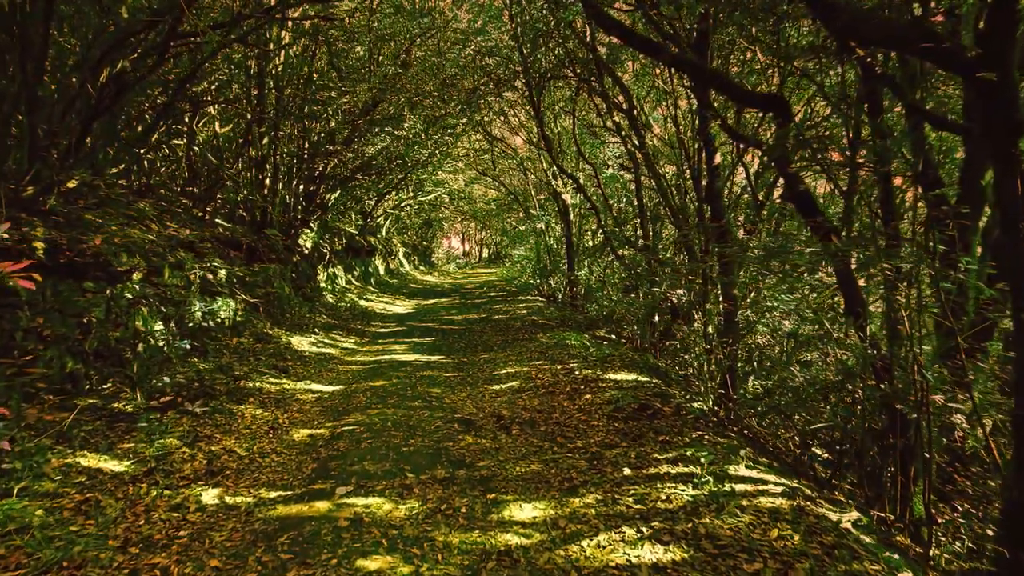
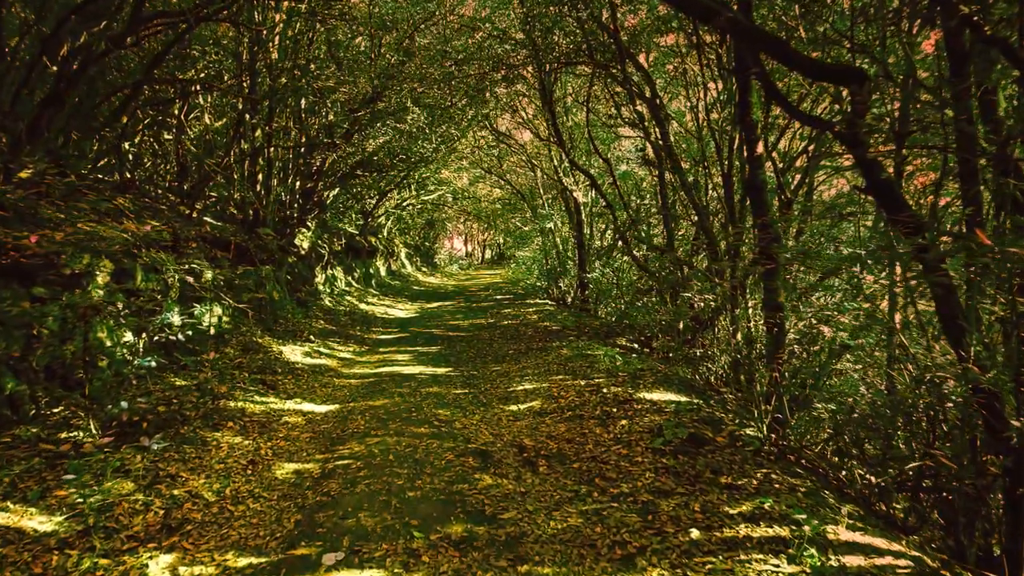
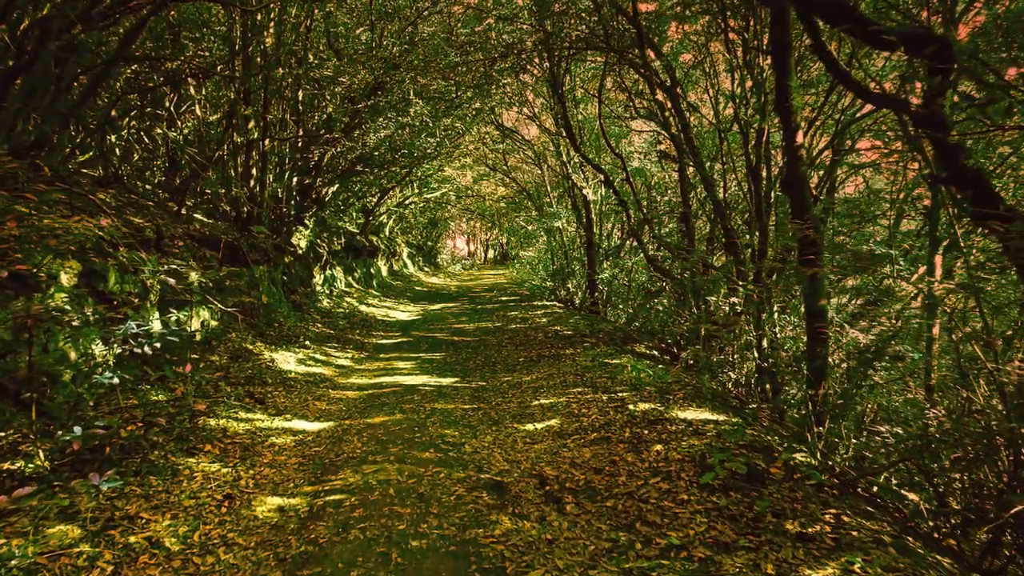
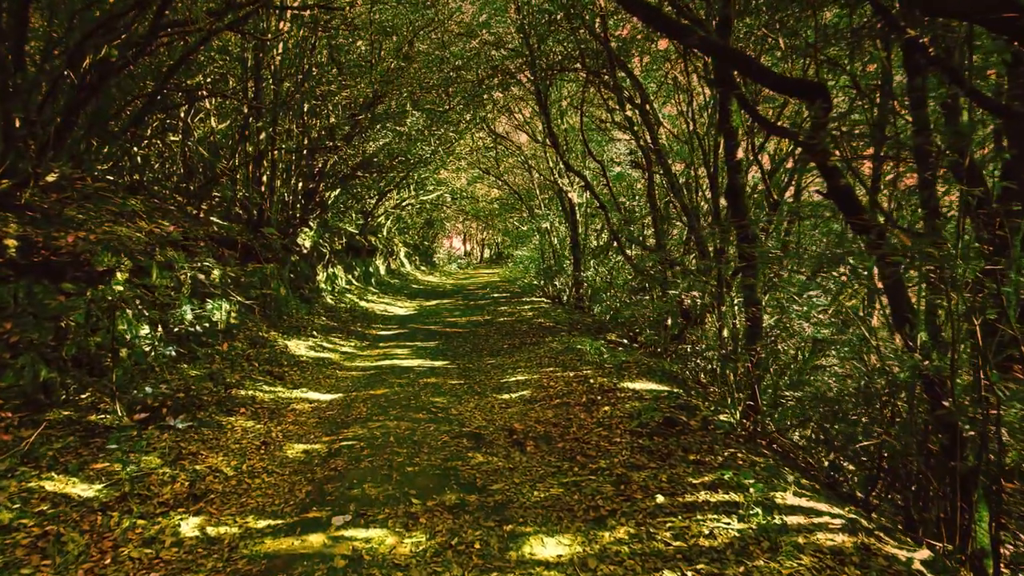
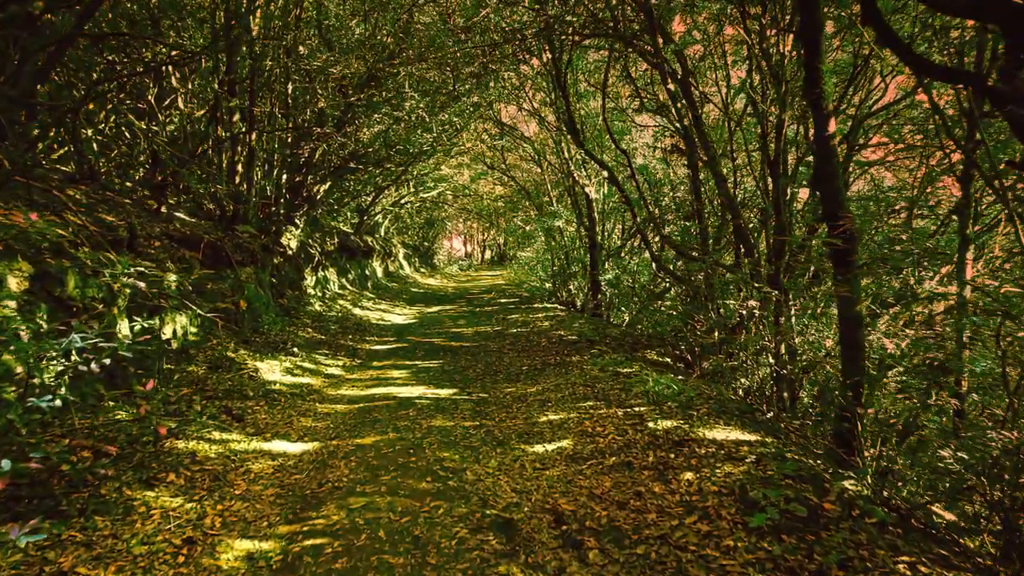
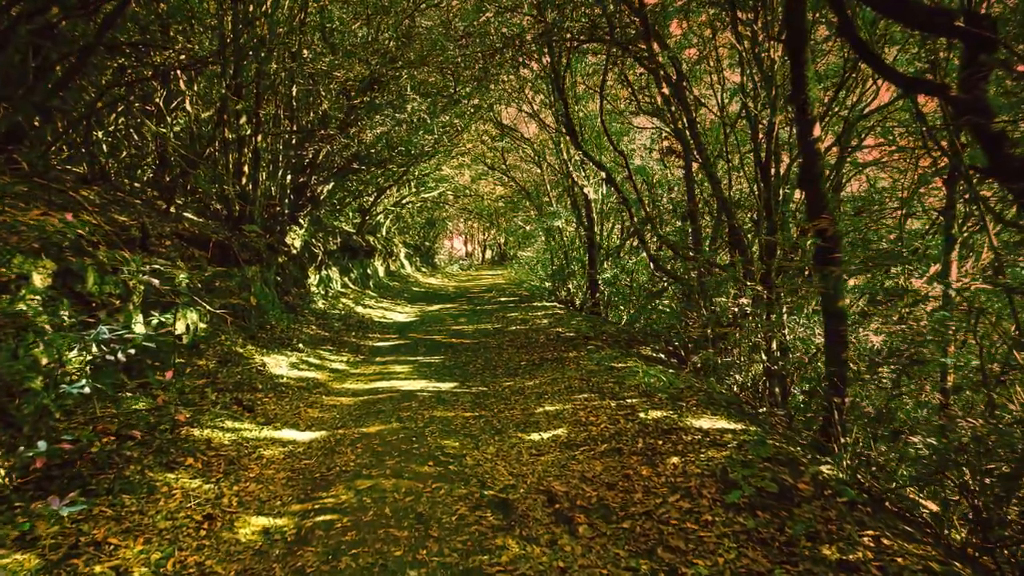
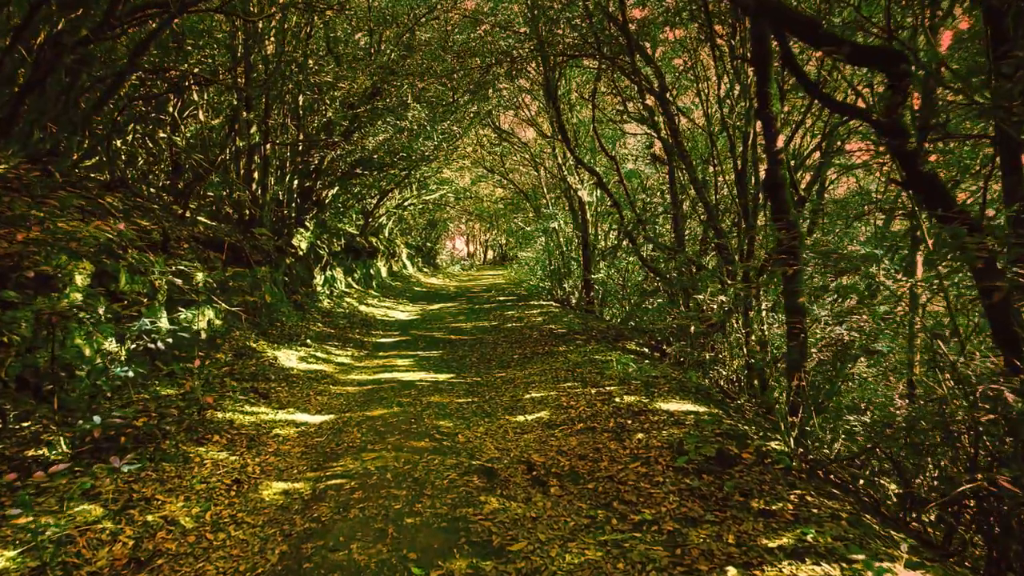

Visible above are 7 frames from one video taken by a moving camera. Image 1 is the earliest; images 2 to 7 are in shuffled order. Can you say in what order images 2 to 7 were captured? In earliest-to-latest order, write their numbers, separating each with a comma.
4, 2, 7, 3, 6, 5
